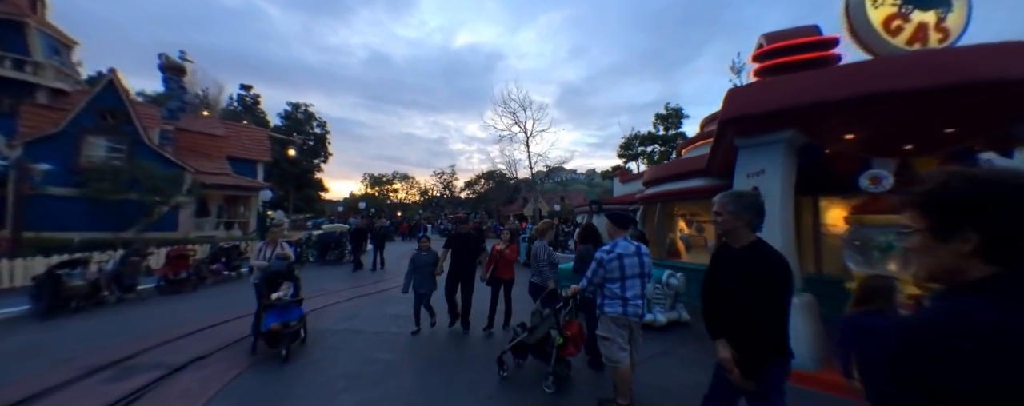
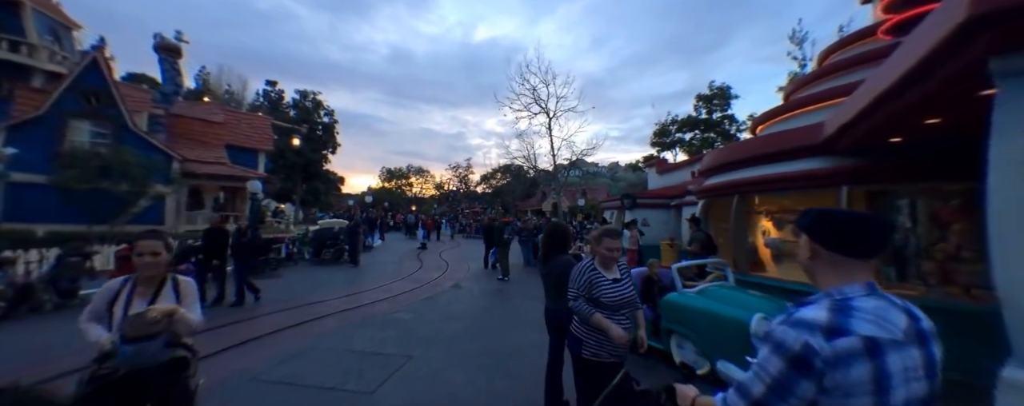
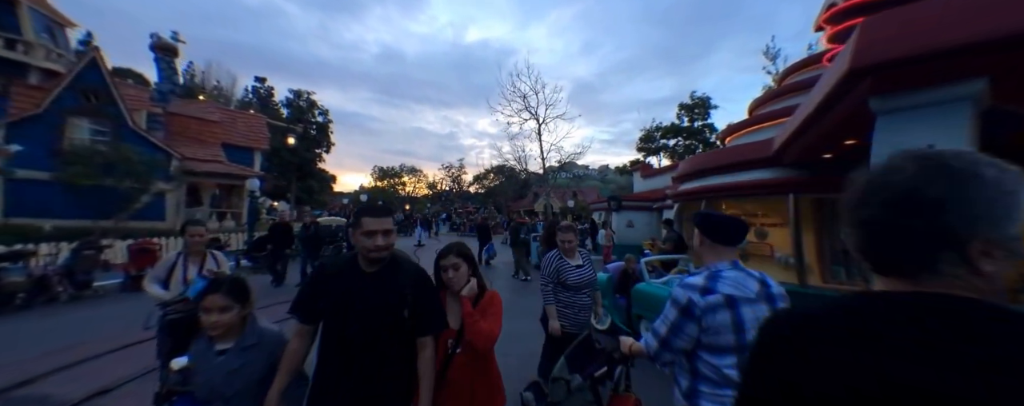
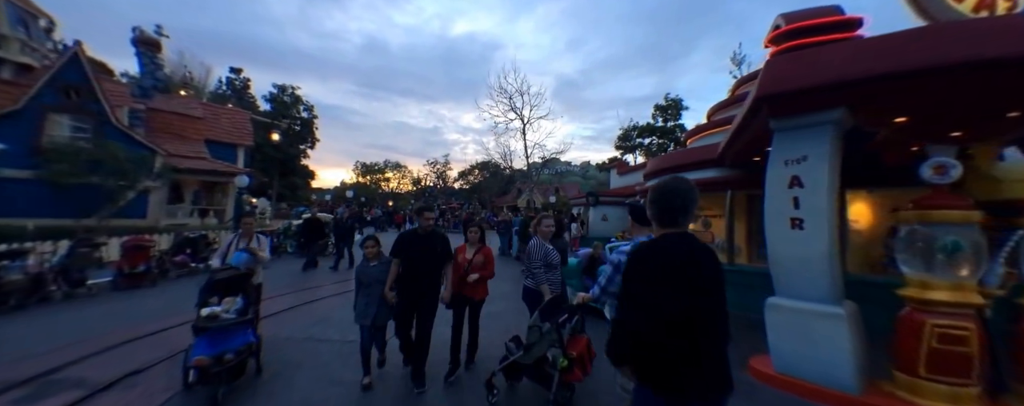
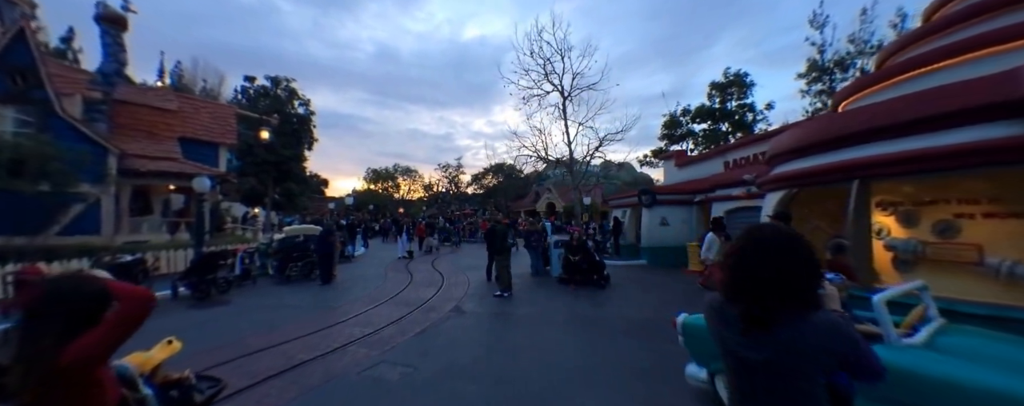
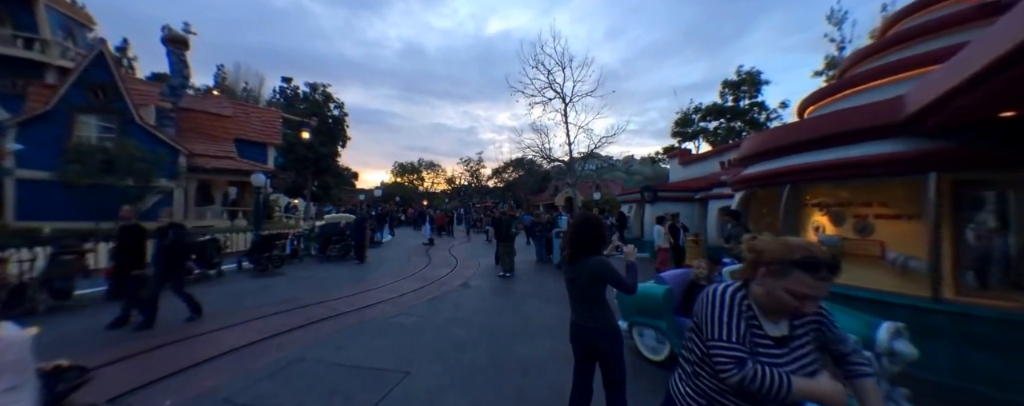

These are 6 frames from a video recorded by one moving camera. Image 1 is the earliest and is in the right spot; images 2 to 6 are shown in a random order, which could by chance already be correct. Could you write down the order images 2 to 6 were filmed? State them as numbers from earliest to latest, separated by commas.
4, 3, 2, 6, 5
